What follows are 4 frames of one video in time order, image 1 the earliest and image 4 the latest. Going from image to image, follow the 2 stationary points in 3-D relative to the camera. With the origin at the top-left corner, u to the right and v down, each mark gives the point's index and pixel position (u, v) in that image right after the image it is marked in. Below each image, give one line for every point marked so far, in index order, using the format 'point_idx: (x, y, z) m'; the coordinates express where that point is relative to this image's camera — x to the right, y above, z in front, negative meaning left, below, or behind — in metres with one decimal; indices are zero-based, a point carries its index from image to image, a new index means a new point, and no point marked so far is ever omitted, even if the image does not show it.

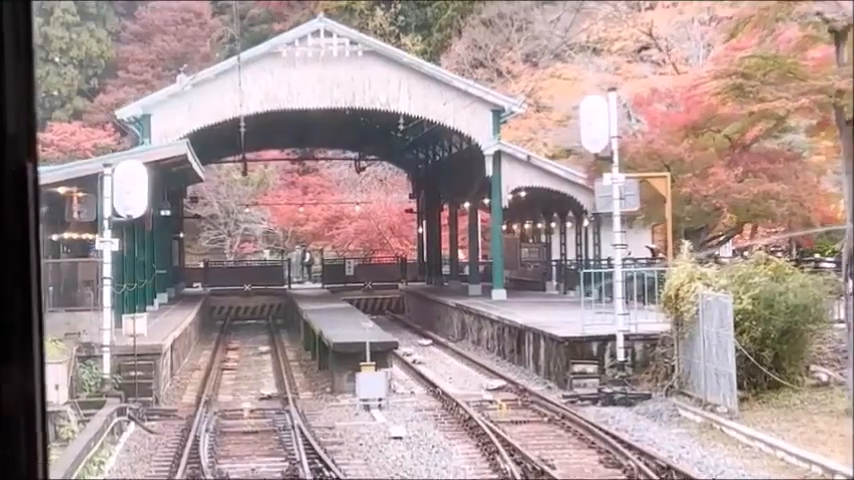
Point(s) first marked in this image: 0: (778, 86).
0: (+2.2, +1.0, +8.1) m
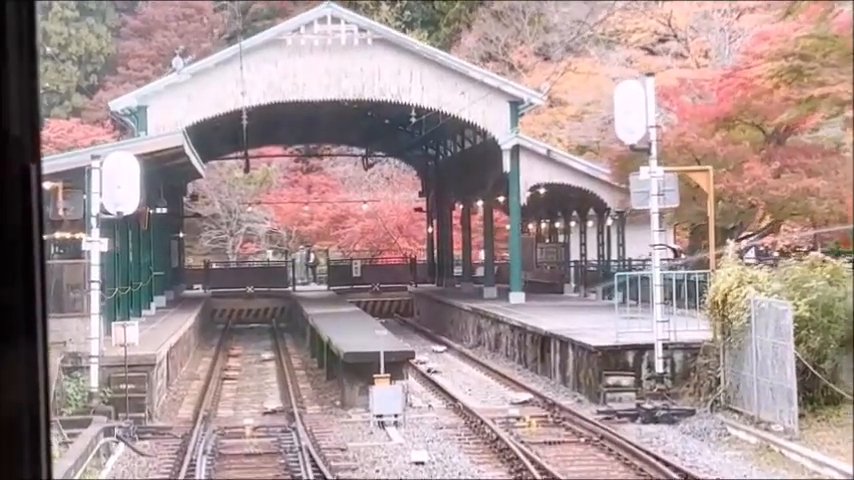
0: (+2.3, +1.0, +7.4) m
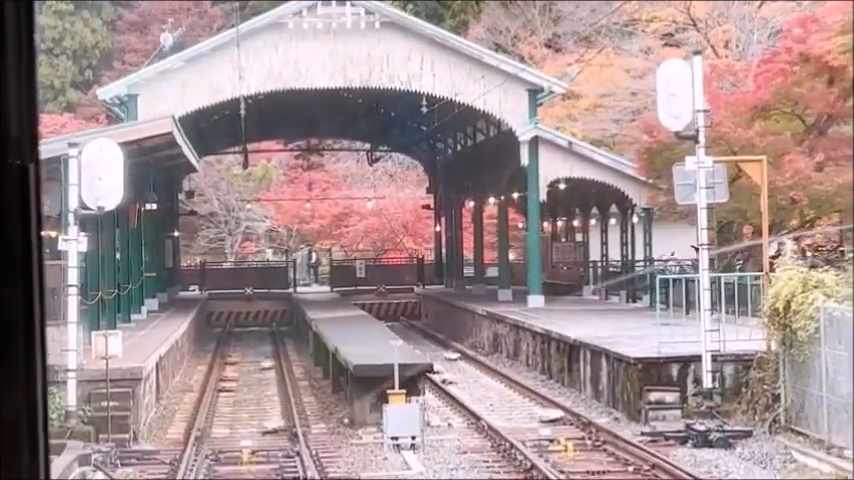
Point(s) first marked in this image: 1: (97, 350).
0: (+2.4, +1.0, +6.6) m
1: (-1.8, -0.6, +7.3) m
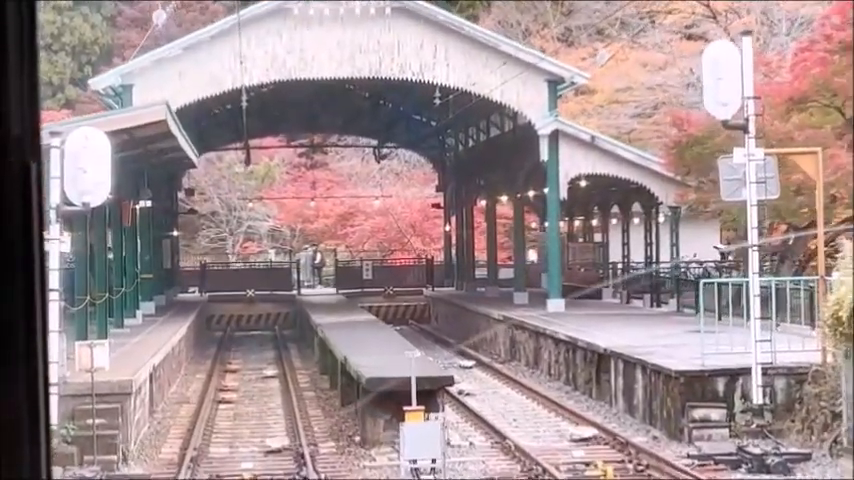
0: (+2.5, +1.0, +5.9) m
1: (-1.7, -0.6, +6.6) m
